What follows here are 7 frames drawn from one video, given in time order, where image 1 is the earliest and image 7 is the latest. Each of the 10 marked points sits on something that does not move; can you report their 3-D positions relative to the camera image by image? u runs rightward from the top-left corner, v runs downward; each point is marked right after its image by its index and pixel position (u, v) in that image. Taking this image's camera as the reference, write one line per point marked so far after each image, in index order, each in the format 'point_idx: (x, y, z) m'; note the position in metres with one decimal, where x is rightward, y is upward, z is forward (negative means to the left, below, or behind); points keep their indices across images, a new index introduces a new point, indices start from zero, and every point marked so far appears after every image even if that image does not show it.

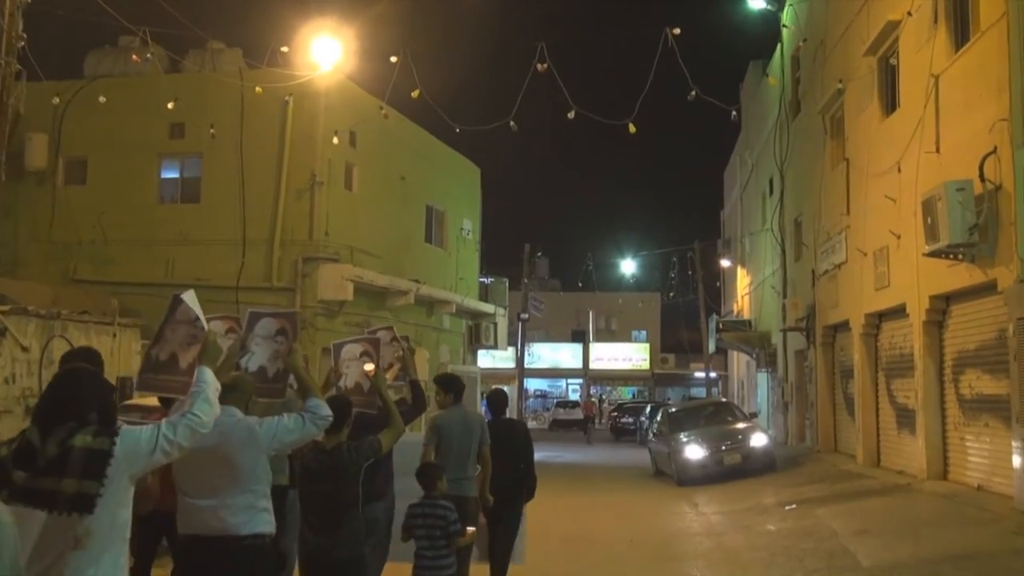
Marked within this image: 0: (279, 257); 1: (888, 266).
0: (-4.7, +0.6, +19.9) m
1: (+6.2, +0.3, +16.7) m
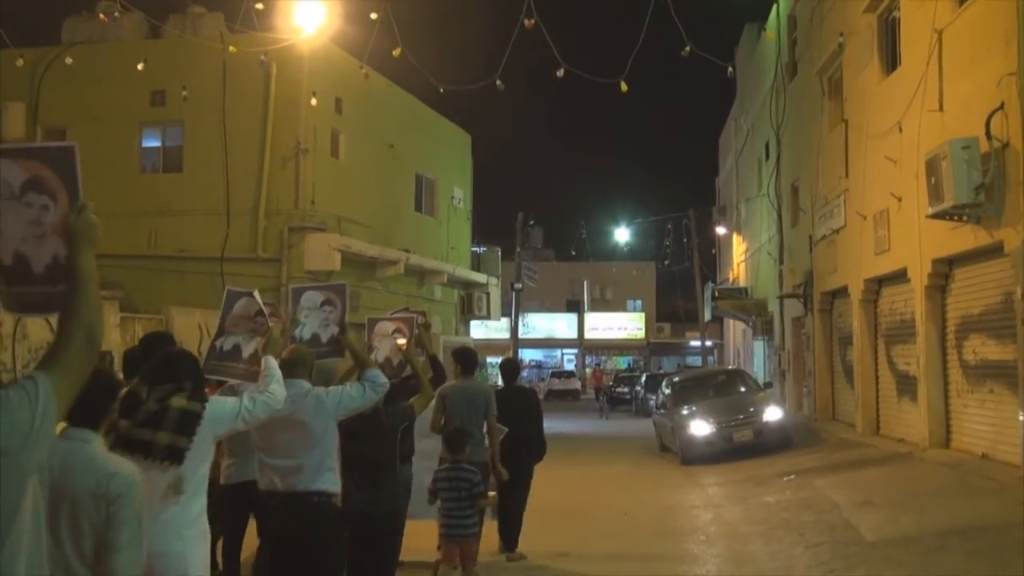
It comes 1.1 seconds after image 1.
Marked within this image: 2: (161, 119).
0: (-4.9, +1.2, +19.5) m
1: (+6.1, +0.9, +16.3) m
2: (-6.9, +3.3, +19.7) m
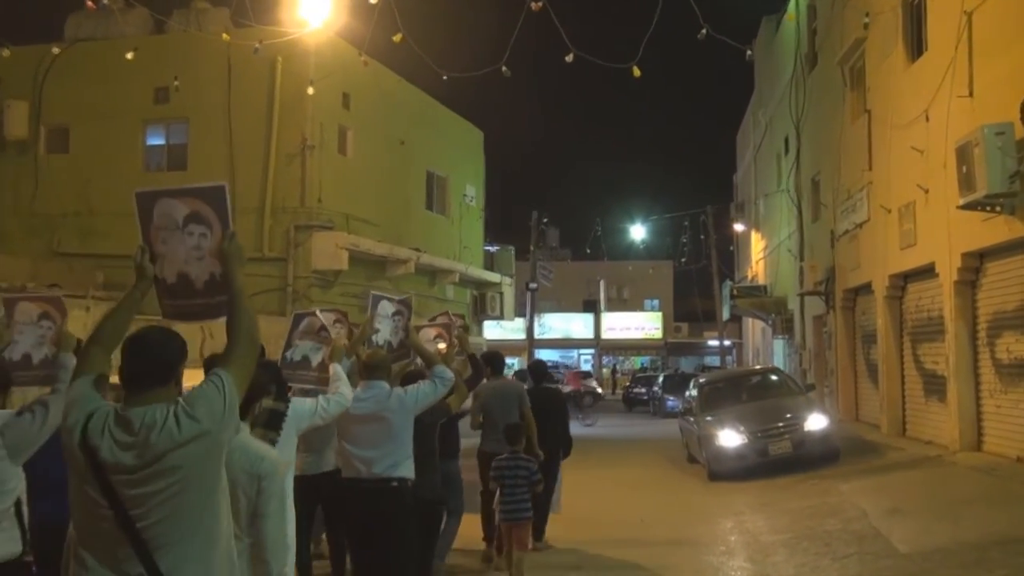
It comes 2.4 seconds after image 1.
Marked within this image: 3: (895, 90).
0: (-4.6, +1.2, +19.0) m
1: (+6.2, +1.0, +15.7) m
2: (-6.7, +3.3, +19.3) m
3: (+6.2, +3.1, +15.9) m
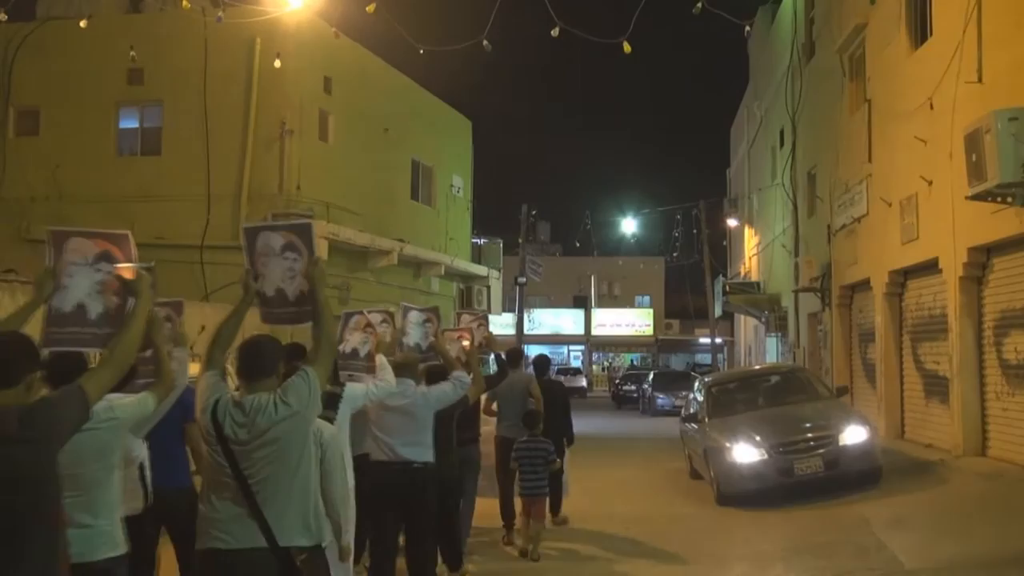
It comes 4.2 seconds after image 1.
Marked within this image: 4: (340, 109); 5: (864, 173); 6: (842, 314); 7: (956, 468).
0: (-4.9, +1.3, +18.3) m
1: (+6.0, +1.0, +15.0) m
2: (-7.0, +3.5, +18.5) m
3: (+5.9, +3.2, +15.3) m
4: (-3.4, +3.6, +19.9) m
5: (+6.2, +2.0, +17.9) m
6: (+6.5, -0.5, +19.5) m
7: (+5.3, -2.1, +11.8) m
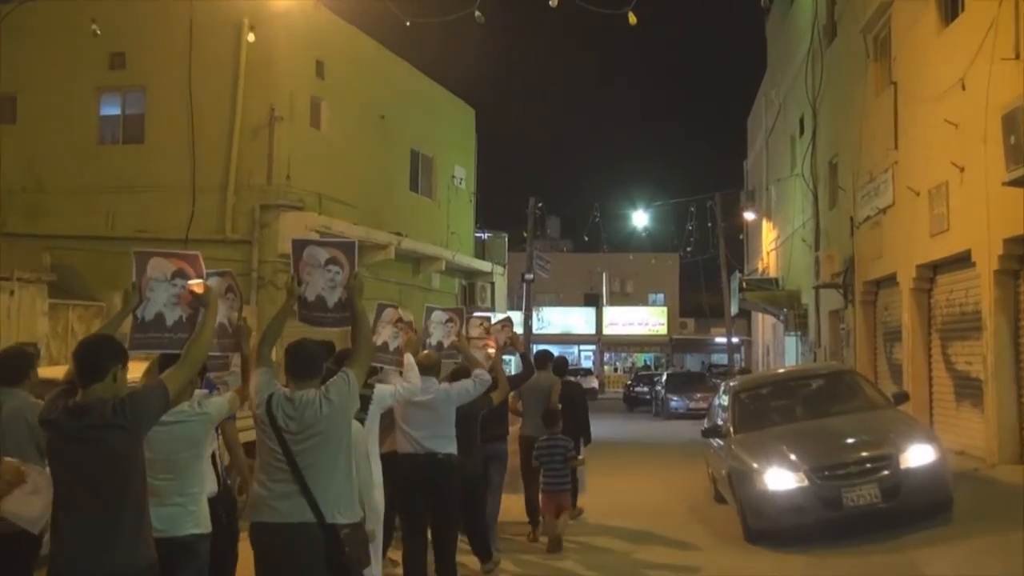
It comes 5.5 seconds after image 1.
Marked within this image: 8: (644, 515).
0: (-4.9, +1.4, +17.3) m
1: (+6.0, +1.1, +13.9) m
2: (-6.9, +3.6, +17.6) m
3: (+5.9, +3.3, +14.2) m
4: (-3.4, +3.7, +18.8) m
5: (+6.3, +2.1, +16.7) m
6: (+6.5, -0.4, +18.4) m
7: (+5.2, -2.1, +10.6) m
8: (+1.7, -2.9, +12.9) m
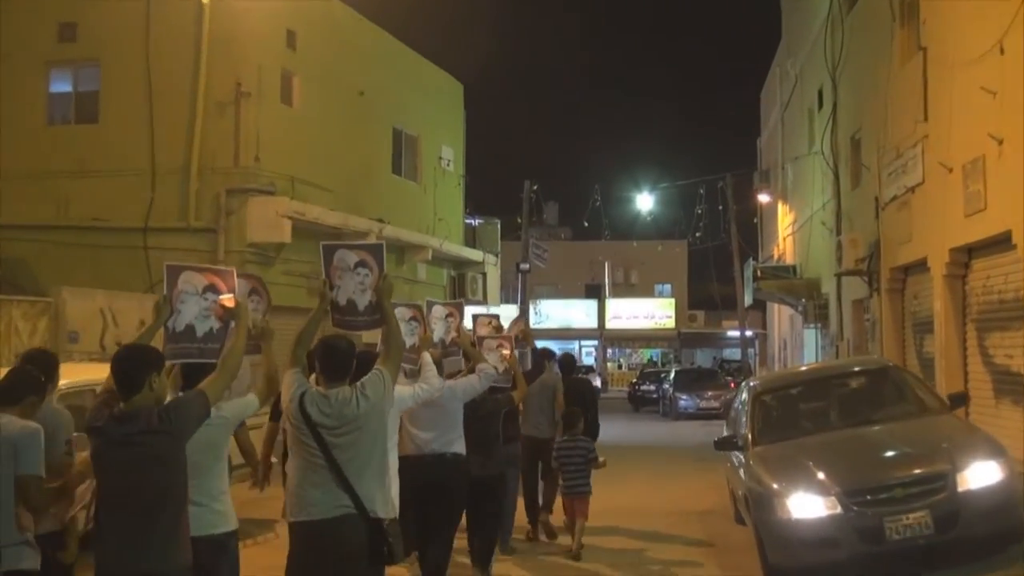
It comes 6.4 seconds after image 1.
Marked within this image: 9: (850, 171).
0: (-5.0, +1.5, +15.7) m
1: (+5.8, +1.3, +12.2) m
2: (-7.1, +3.7, +16.0) m
3: (+5.7, +3.5, +12.5) m
4: (-3.5, +3.8, +17.2) m
5: (+6.1, +2.3, +15.0) m
6: (+6.4, -0.2, +16.7) m
7: (+5.0, -1.9, +9.0) m
8: (+1.5, -2.7, +11.3) m
9: (+6.5, +2.2, +19.2) m
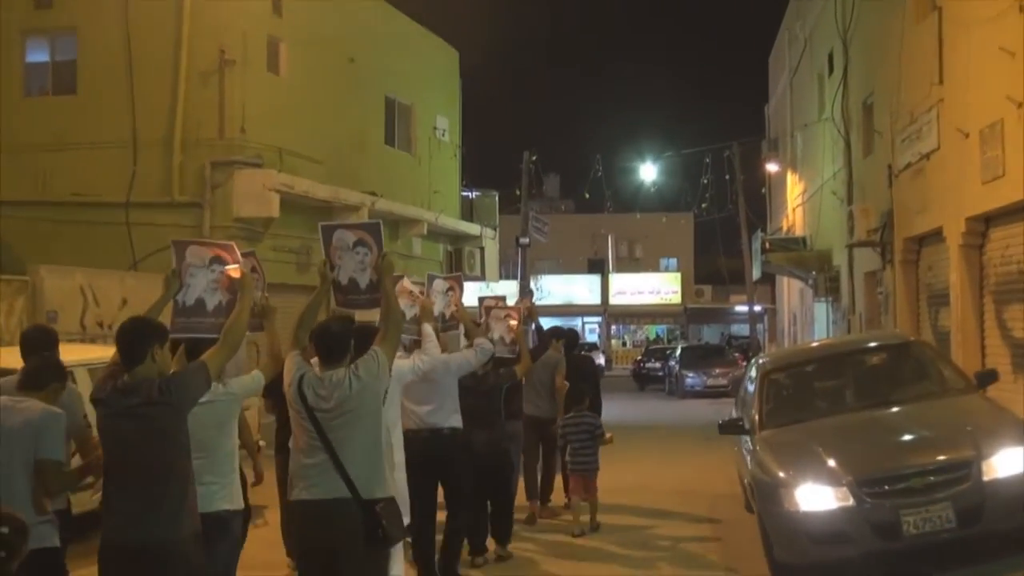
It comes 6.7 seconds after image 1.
0: (-5.0, +1.9, +15.1) m
1: (+5.7, +1.7, +11.5) m
2: (-7.1, +4.0, +15.3) m
3: (+5.6, +3.8, +11.7) m
4: (-3.6, +4.2, +16.5) m
5: (+6.0, +2.7, +14.3) m
6: (+6.4, +0.2, +16.0) m
7: (+4.9, -1.6, +8.3) m
8: (+1.5, -2.4, +10.7) m
9: (+6.5, +2.8, +18.4) m
